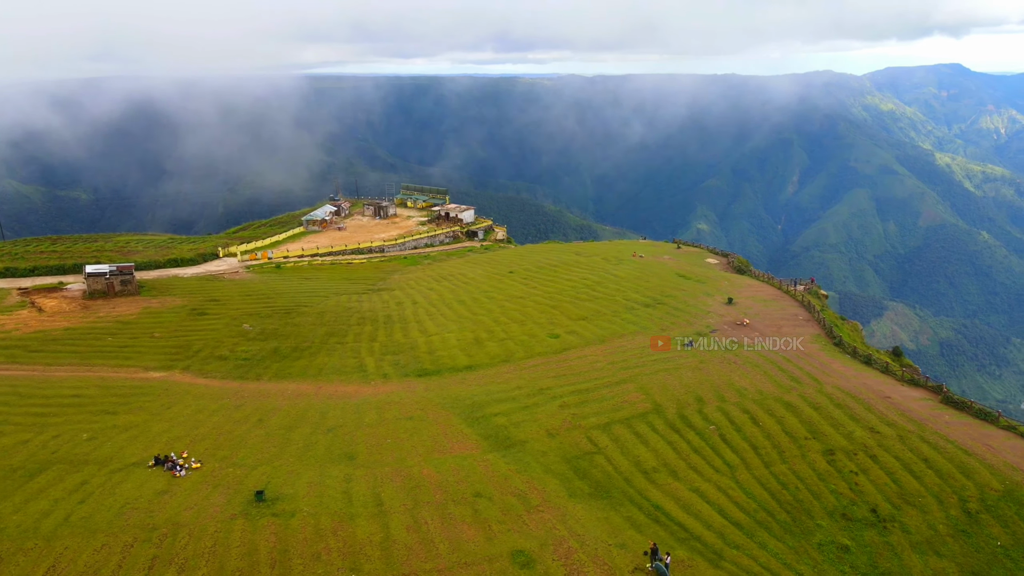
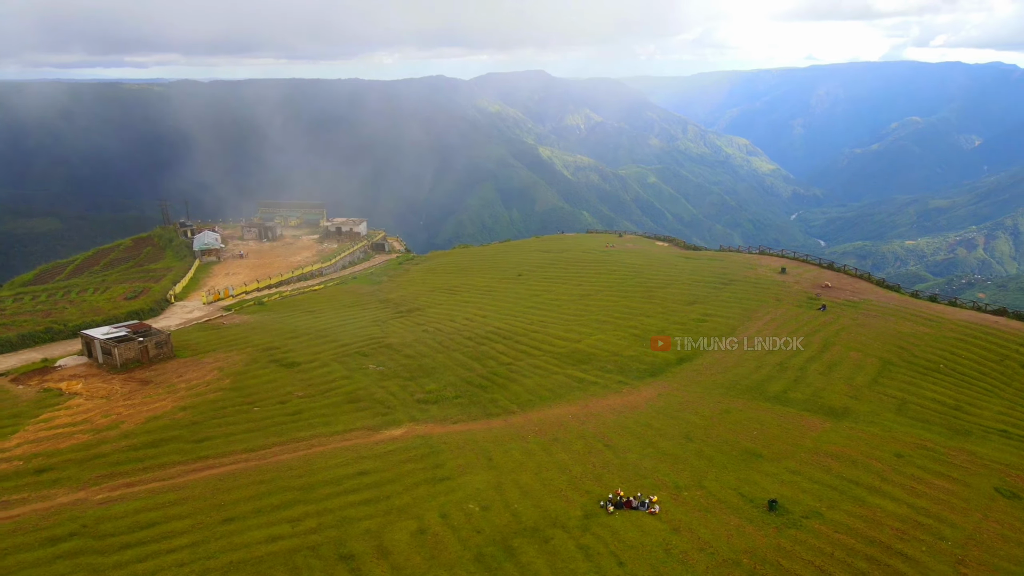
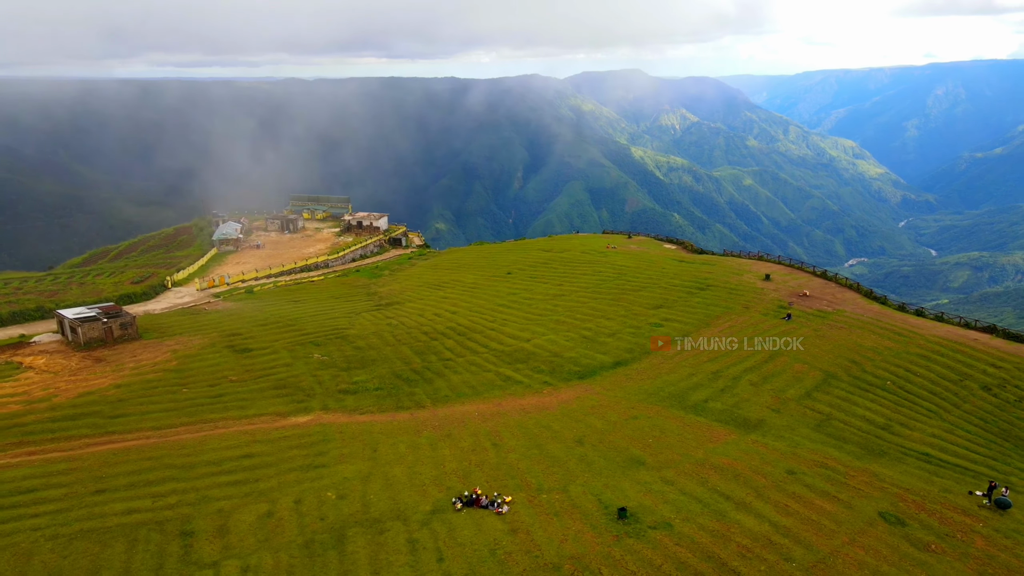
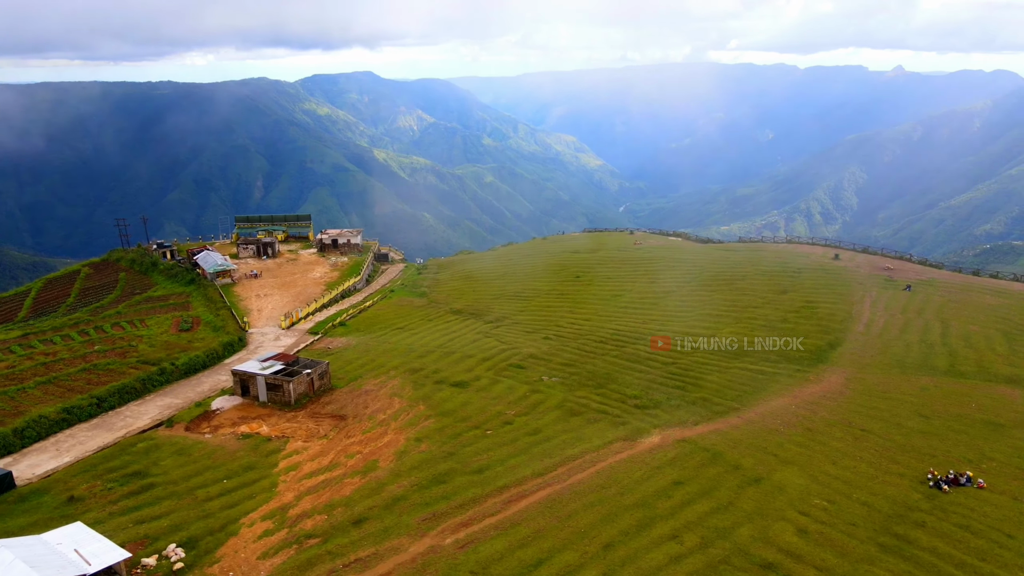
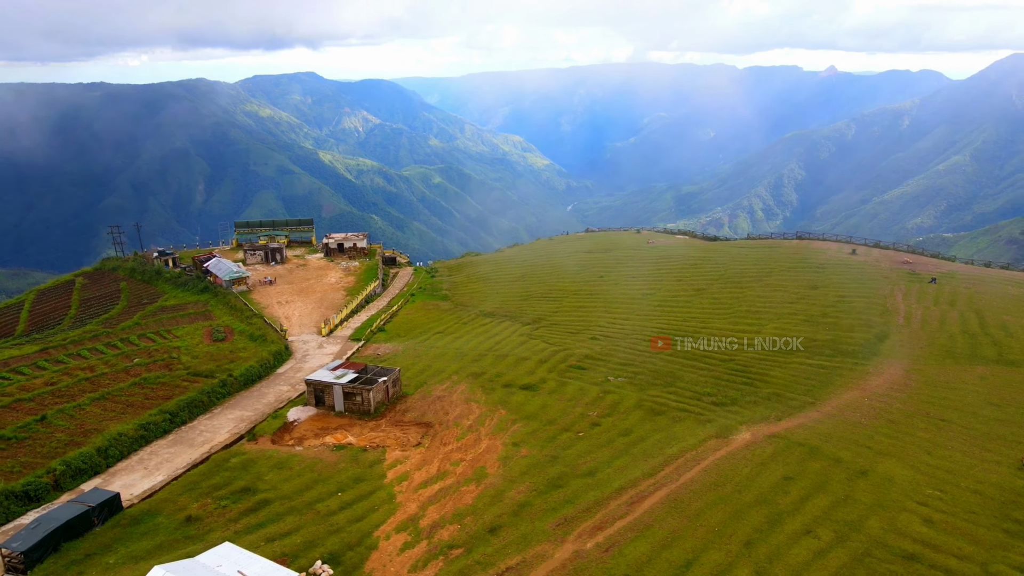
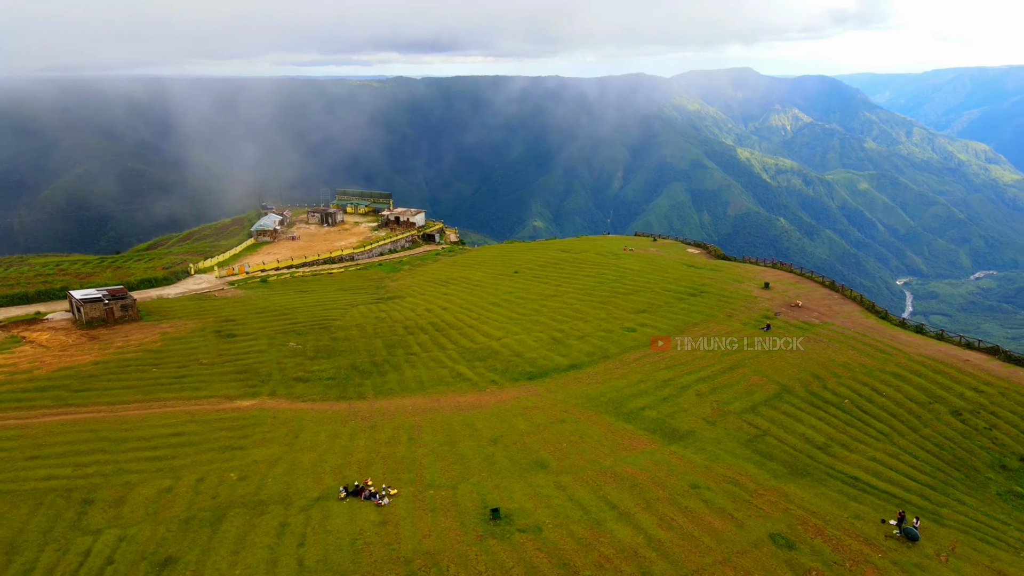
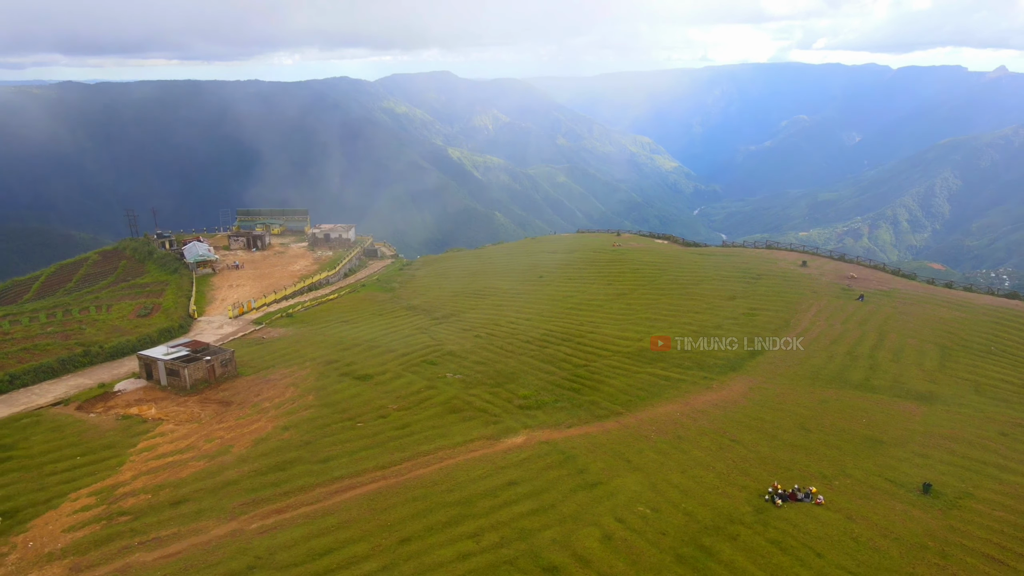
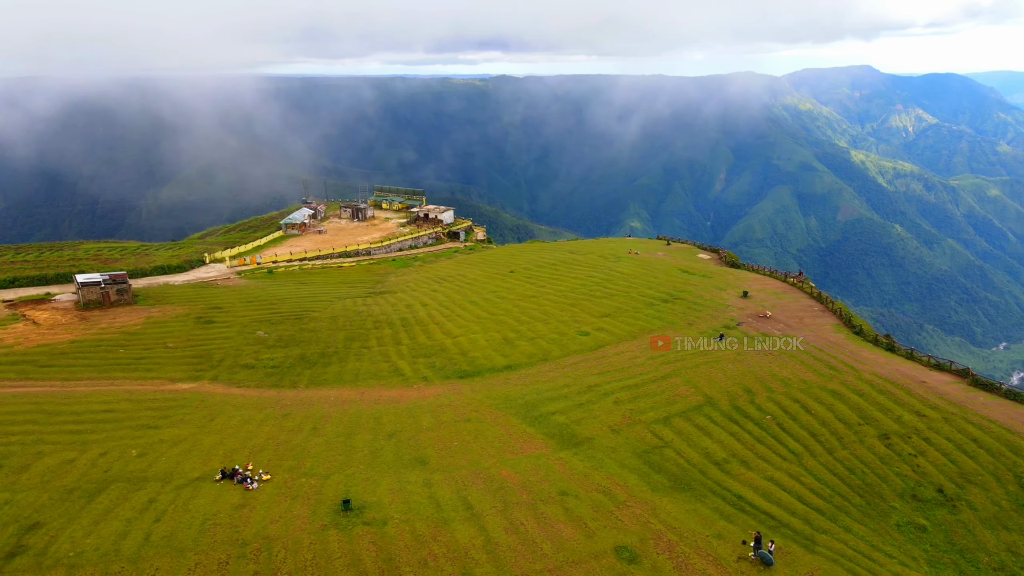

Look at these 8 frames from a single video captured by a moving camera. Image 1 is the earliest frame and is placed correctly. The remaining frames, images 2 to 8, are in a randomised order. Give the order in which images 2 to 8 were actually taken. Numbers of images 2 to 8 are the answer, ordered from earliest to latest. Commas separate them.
8, 6, 3, 2, 7, 4, 5
